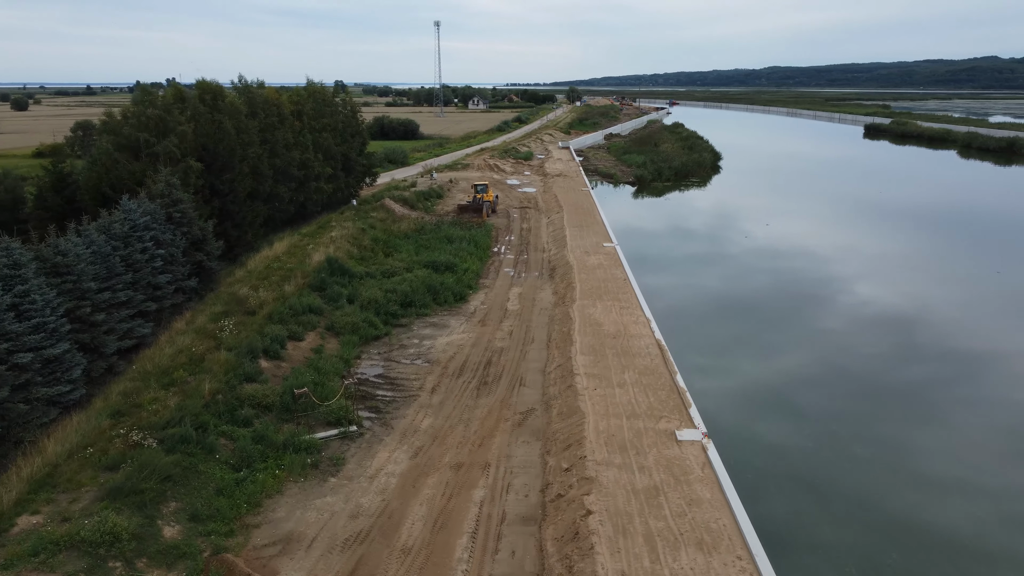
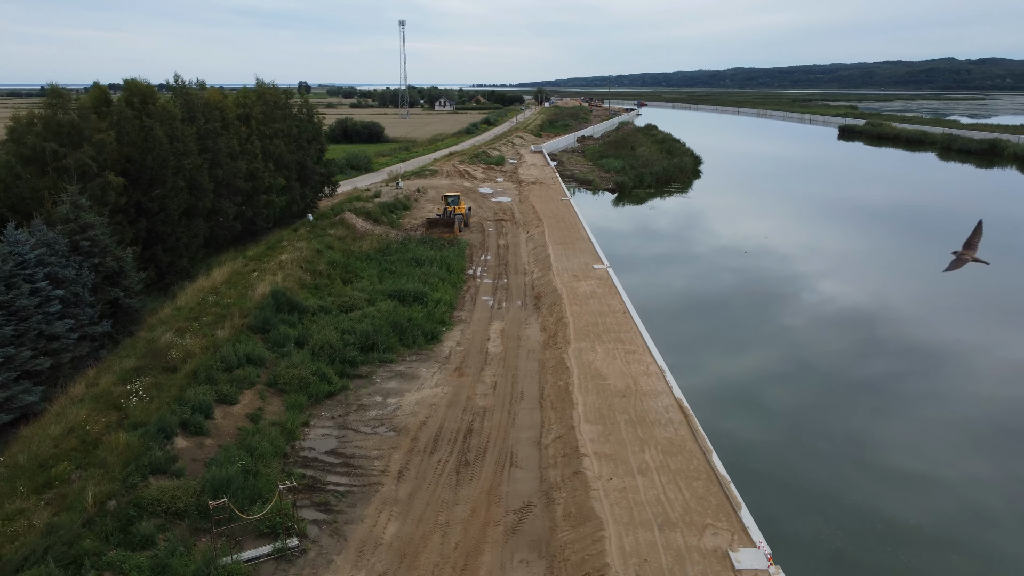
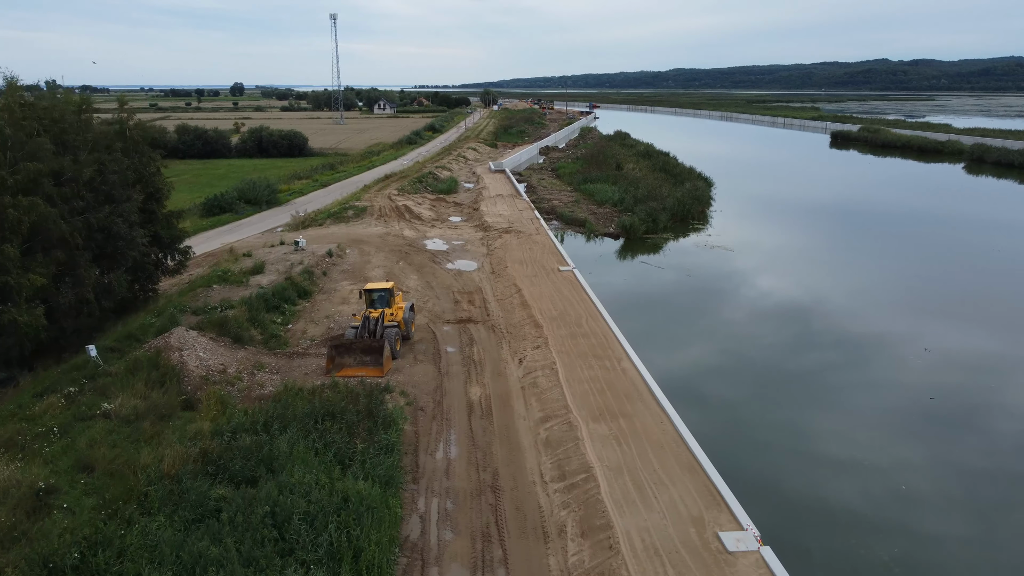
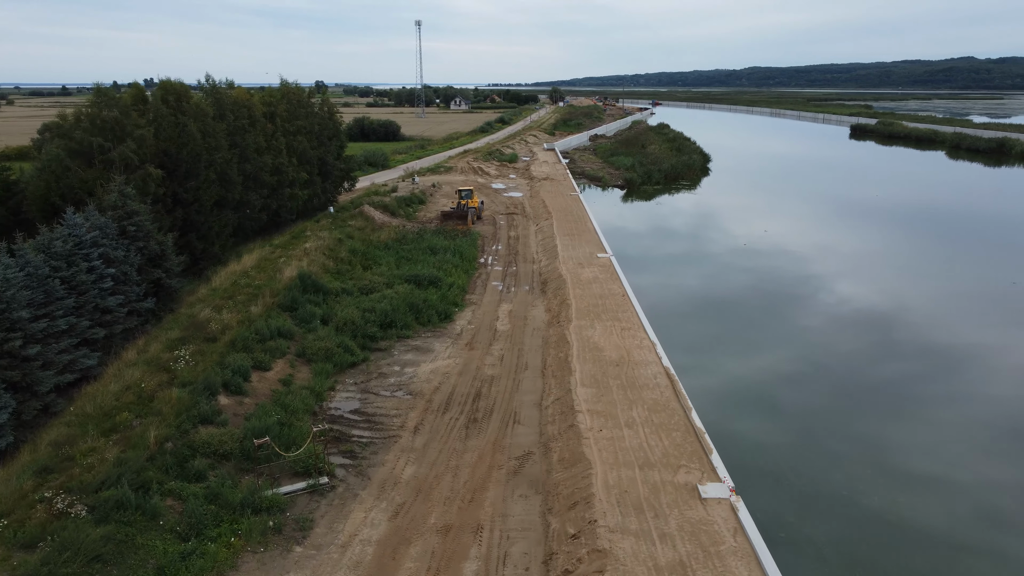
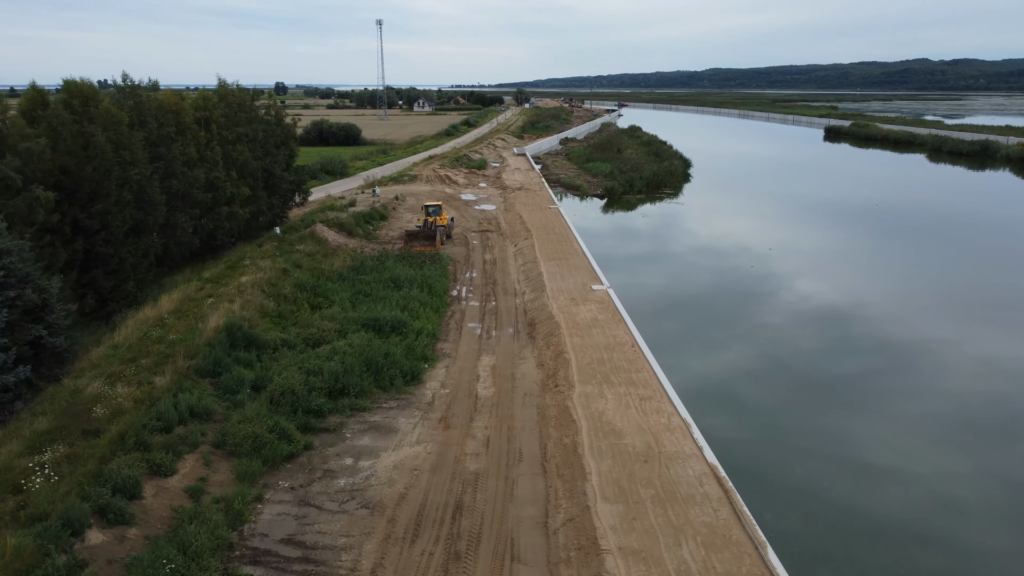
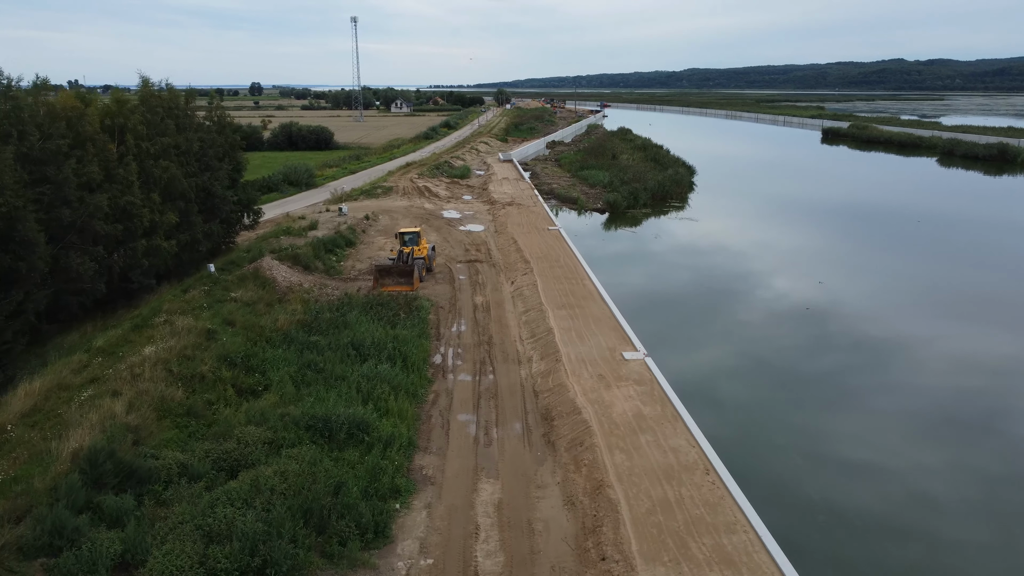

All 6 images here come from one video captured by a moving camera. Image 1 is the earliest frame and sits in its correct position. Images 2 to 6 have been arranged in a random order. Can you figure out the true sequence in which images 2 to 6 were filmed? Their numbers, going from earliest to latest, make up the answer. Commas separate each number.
4, 2, 5, 6, 3
